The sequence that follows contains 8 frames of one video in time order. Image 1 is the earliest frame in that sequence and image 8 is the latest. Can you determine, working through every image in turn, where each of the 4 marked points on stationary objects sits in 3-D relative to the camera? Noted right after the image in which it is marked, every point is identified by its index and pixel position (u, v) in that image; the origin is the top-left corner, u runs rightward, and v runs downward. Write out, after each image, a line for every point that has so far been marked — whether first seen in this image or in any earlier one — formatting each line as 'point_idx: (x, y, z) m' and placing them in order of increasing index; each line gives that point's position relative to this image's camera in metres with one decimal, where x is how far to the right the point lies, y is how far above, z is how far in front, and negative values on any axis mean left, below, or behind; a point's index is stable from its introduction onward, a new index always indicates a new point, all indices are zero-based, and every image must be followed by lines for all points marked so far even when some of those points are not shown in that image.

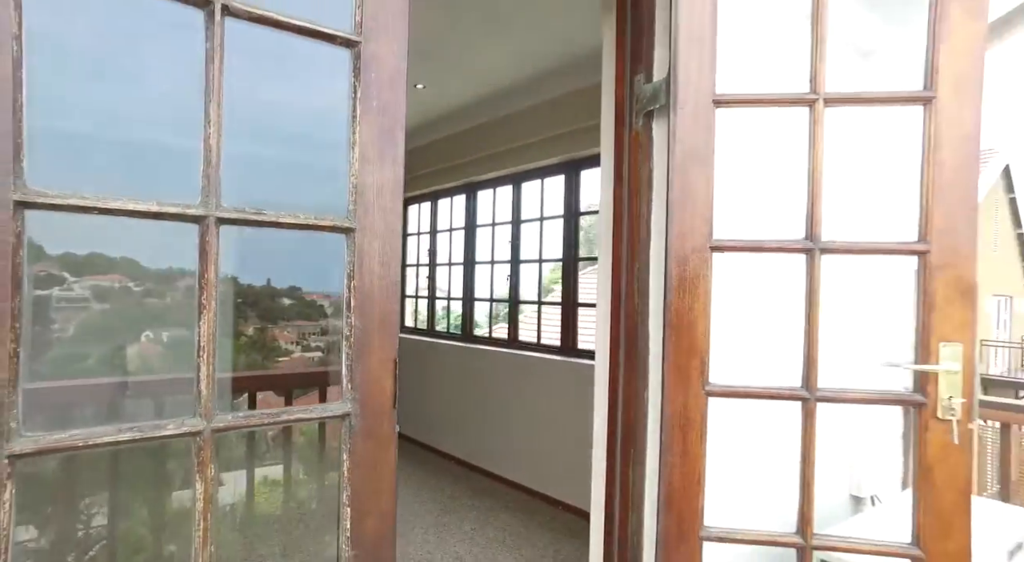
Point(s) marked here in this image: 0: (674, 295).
0: (+0.3, 0.0, +1.3) m
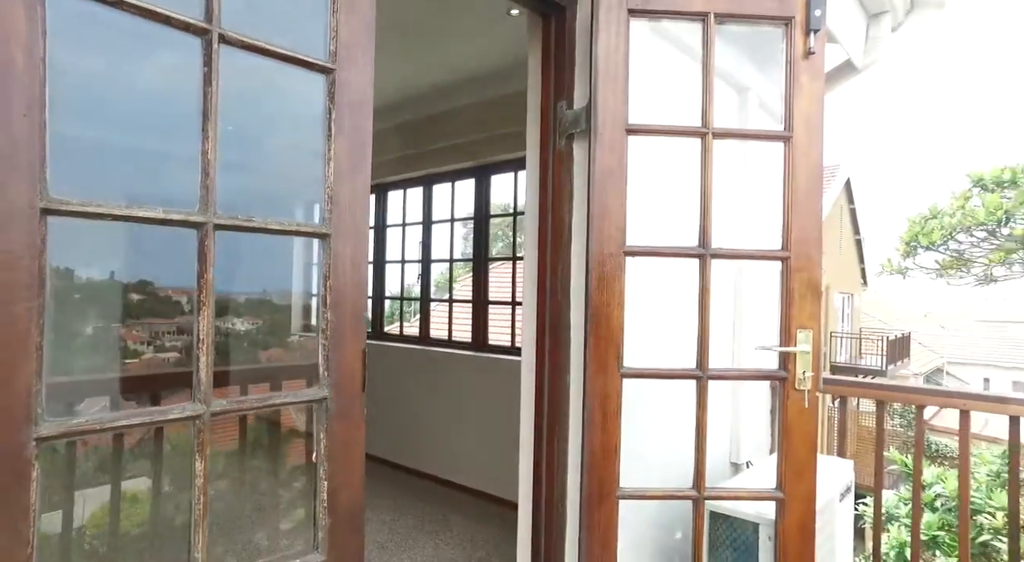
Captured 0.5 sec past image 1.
0: (+0.2, 0.0, +1.5) m
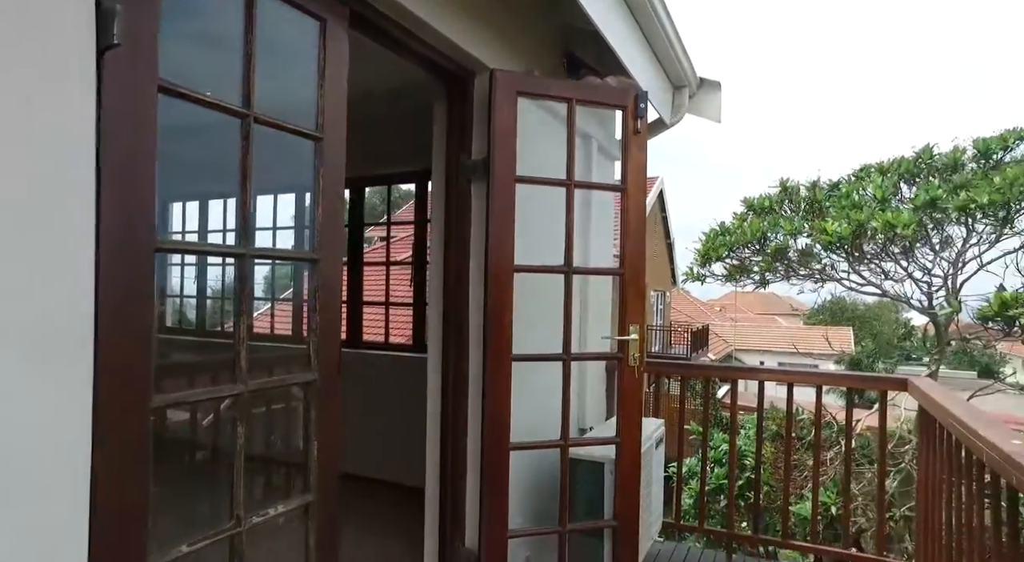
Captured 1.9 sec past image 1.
0: (-0.1, -0.1, +2.1) m
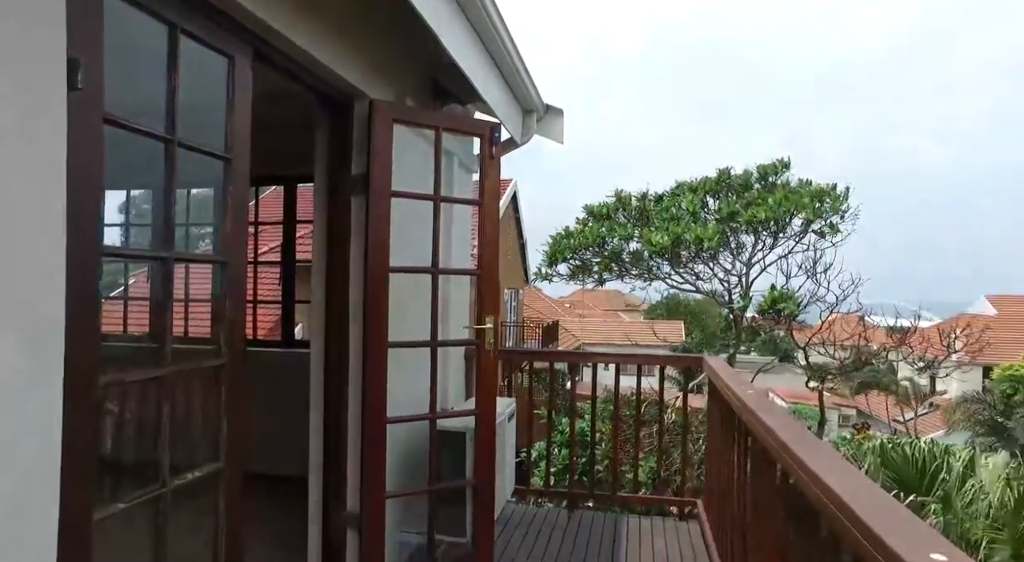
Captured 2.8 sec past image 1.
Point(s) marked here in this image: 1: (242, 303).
0: (-0.5, -0.1, +2.4) m
1: (-0.8, -0.1, +1.9) m
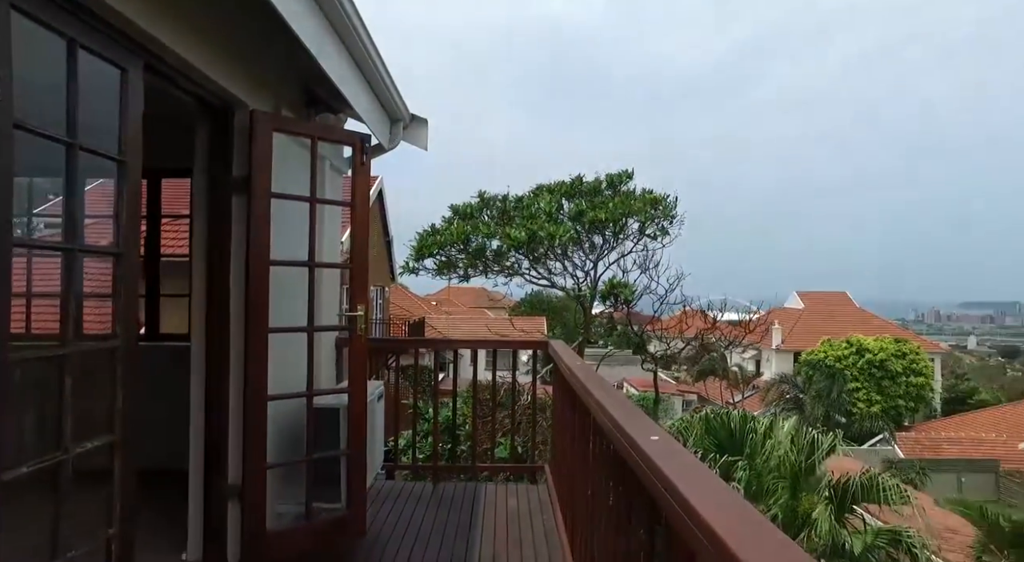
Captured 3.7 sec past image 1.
0: (-1.1, 0.0, +2.7) m
1: (-1.2, 0.0, +2.1) m
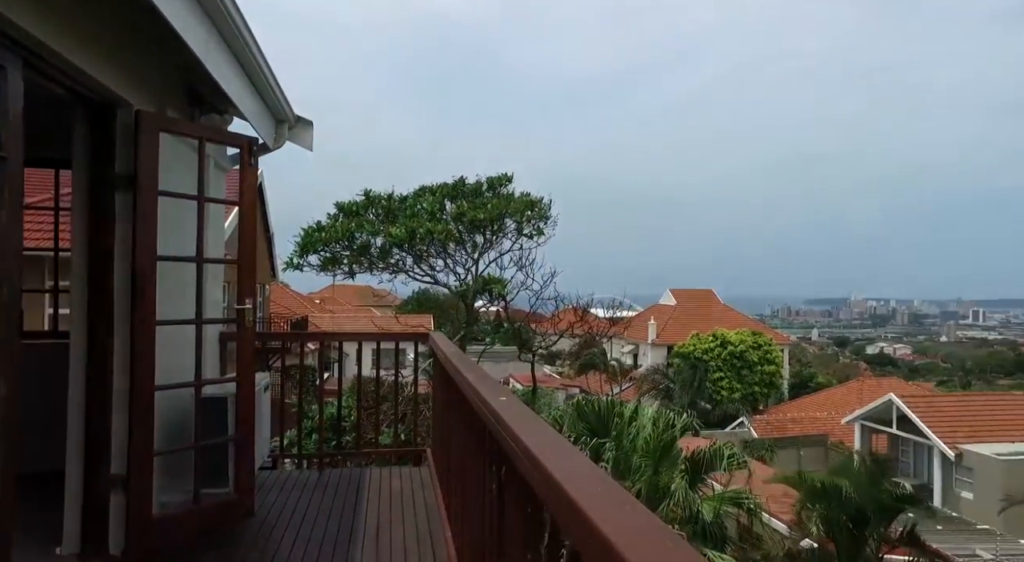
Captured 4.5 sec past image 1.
0: (-1.6, 0.0, +2.7) m
1: (-1.6, 0.0, +2.2) m
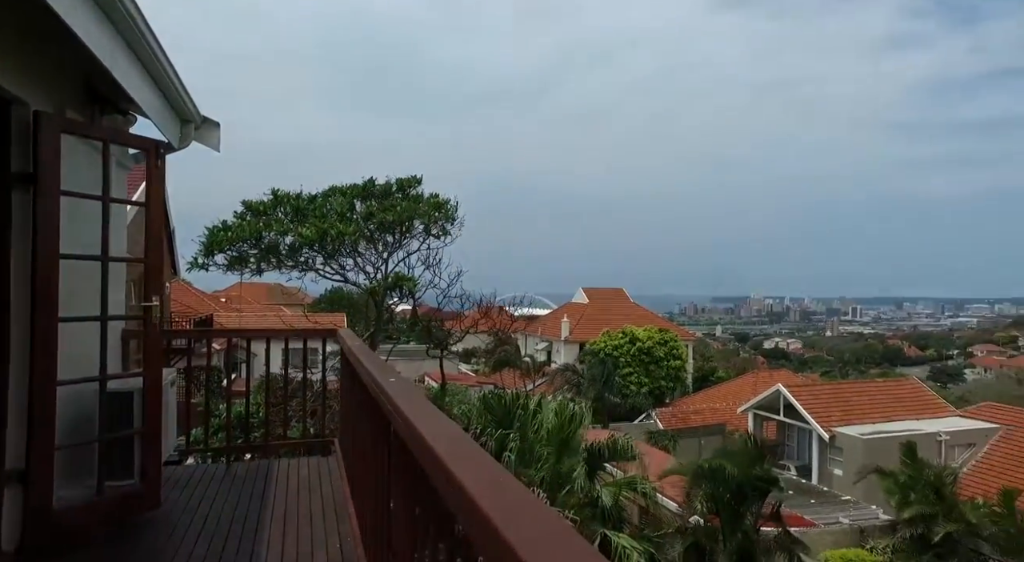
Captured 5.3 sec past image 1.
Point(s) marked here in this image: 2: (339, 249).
0: (-2.0, 0.0, +2.8) m
1: (-2.0, 0.0, +2.2) m
2: (-3.5, +0.7, +13.2) m
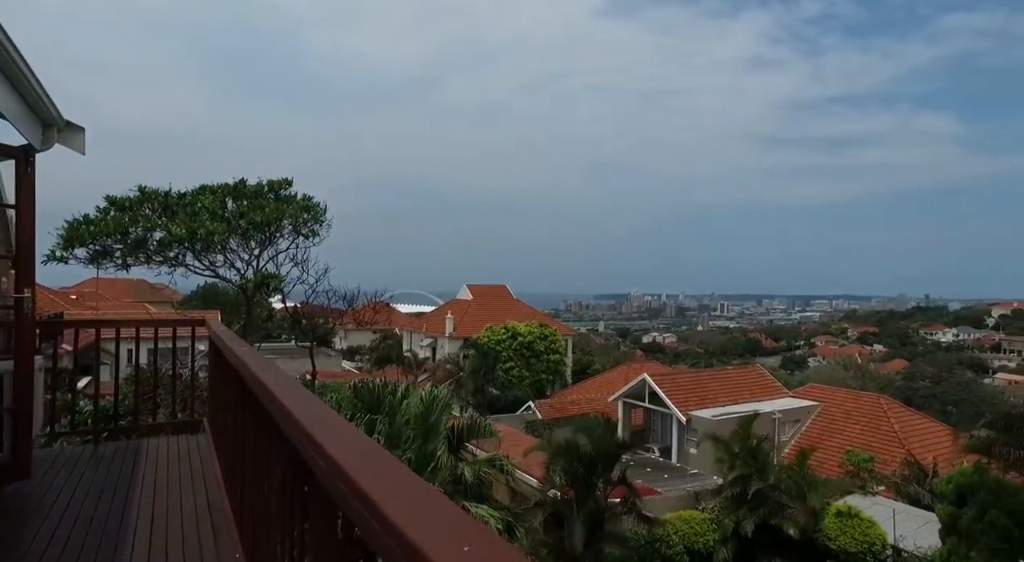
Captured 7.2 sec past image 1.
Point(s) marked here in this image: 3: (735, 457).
0: (-2.8, 0.0, +3.1) m
1: (-2.7, 0.0, +2.5) m
2: (-6.0, +0.7, +13.1) m
3: (+3.8, -3.0, +11.1) m
